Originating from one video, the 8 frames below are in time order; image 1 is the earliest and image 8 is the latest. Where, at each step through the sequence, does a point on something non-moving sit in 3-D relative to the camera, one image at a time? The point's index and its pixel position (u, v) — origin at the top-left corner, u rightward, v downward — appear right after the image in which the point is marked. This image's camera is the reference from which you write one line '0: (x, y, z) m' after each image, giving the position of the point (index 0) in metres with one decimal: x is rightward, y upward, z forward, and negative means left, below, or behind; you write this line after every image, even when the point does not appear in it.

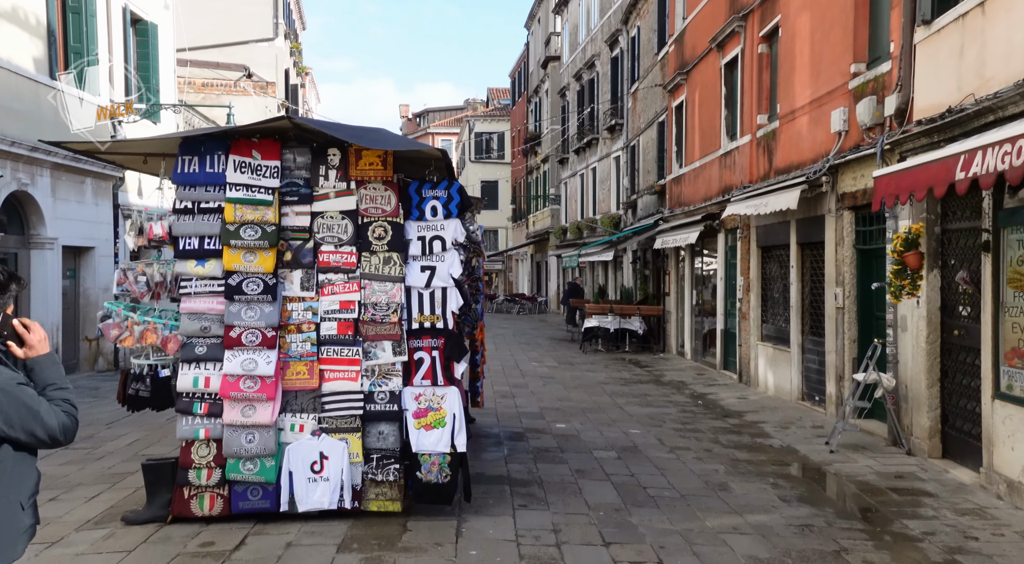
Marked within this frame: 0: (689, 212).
0: (+3.2, +1.3, +16.6) m
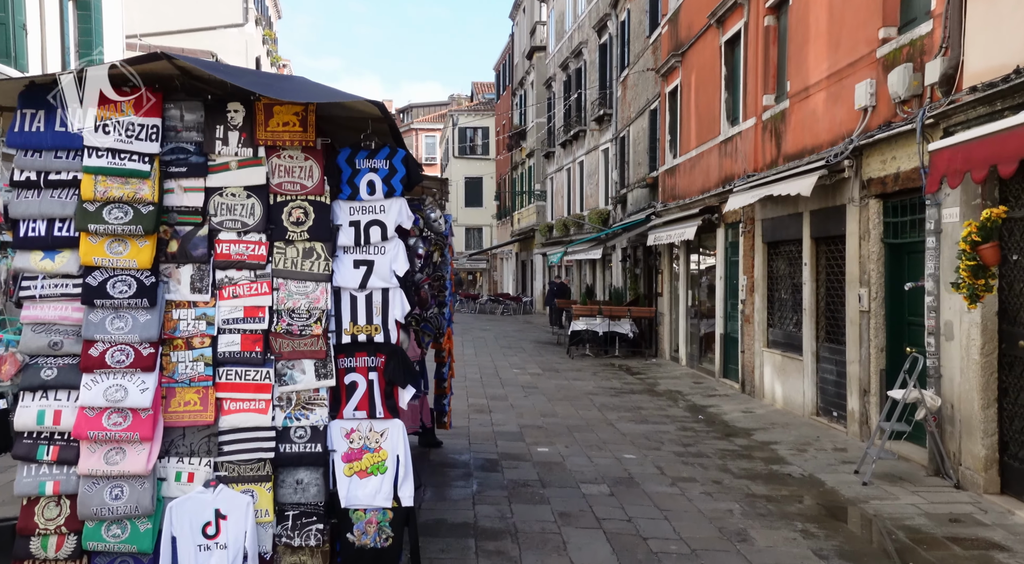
0: (+2.9, +1.3, +15.3) m
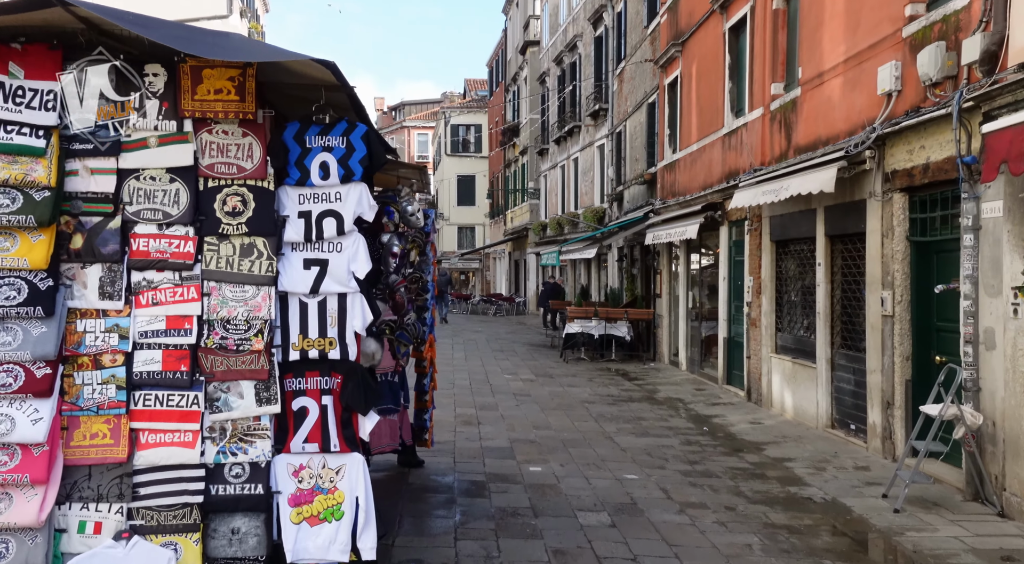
0: (+2.8, +1.3, +14.6) m
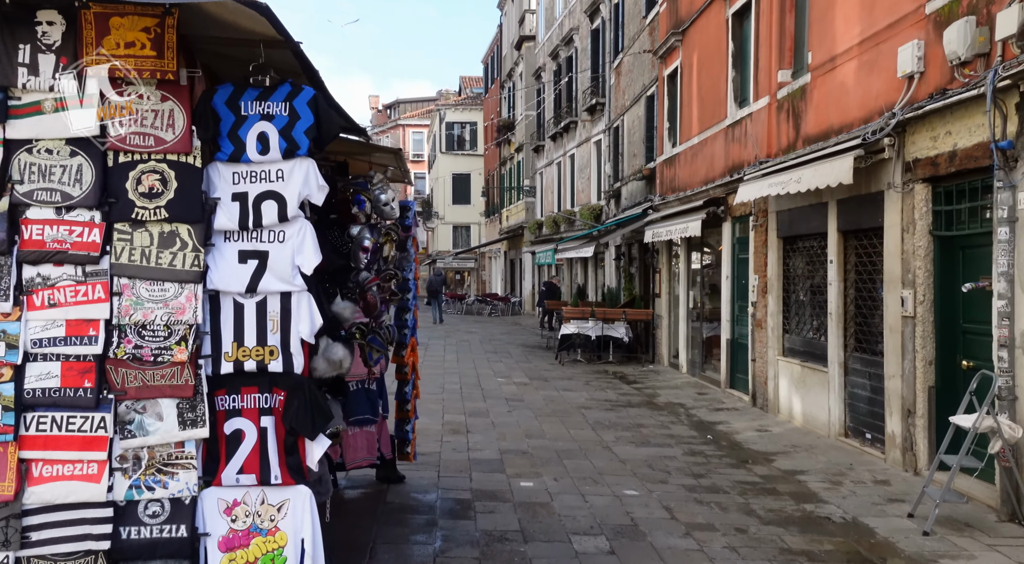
0: (+2.7, +1.3, +14.0) m
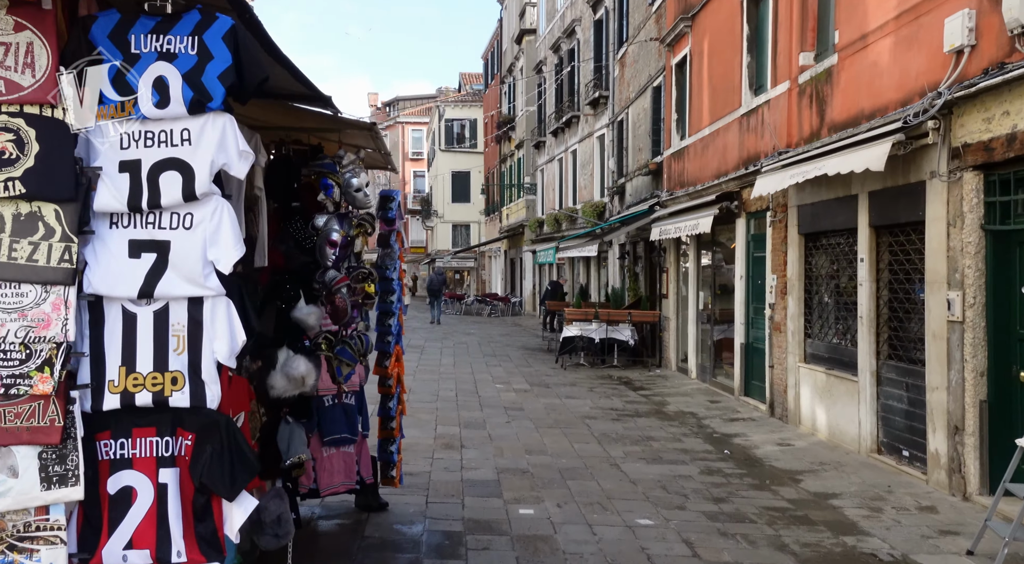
0: (+2.6, +1.3, +13.2) m
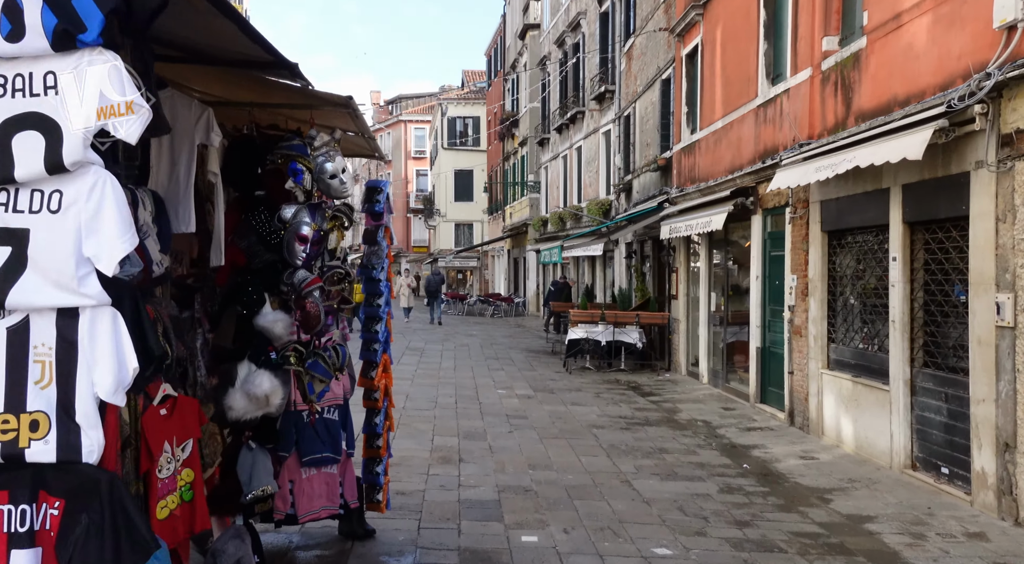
0: (+2.7, +1.3, +12.6) m
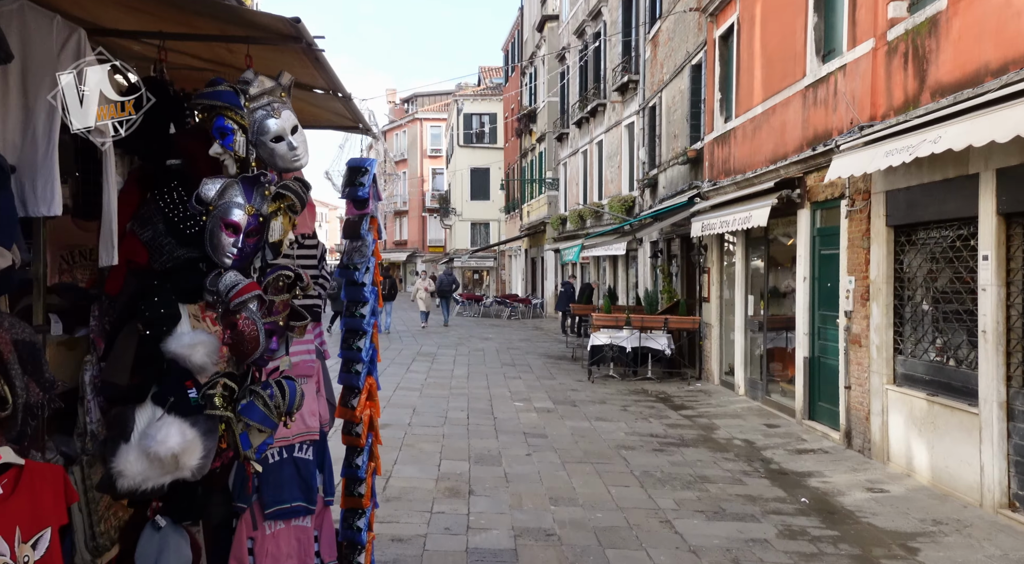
0: (+2.9, +1.2, +11.5) m
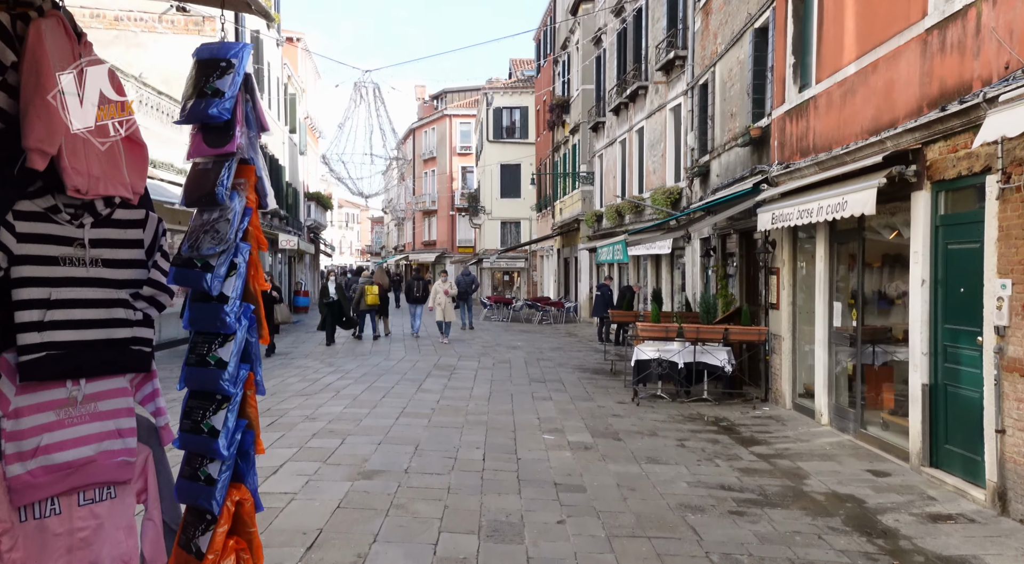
0: (+3.2, +1.2, +9.2) m
